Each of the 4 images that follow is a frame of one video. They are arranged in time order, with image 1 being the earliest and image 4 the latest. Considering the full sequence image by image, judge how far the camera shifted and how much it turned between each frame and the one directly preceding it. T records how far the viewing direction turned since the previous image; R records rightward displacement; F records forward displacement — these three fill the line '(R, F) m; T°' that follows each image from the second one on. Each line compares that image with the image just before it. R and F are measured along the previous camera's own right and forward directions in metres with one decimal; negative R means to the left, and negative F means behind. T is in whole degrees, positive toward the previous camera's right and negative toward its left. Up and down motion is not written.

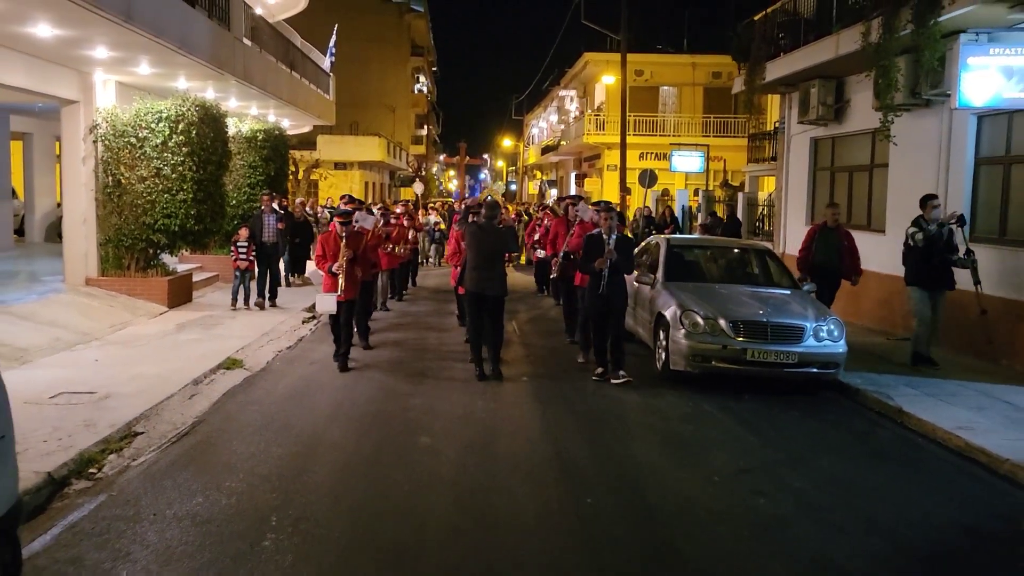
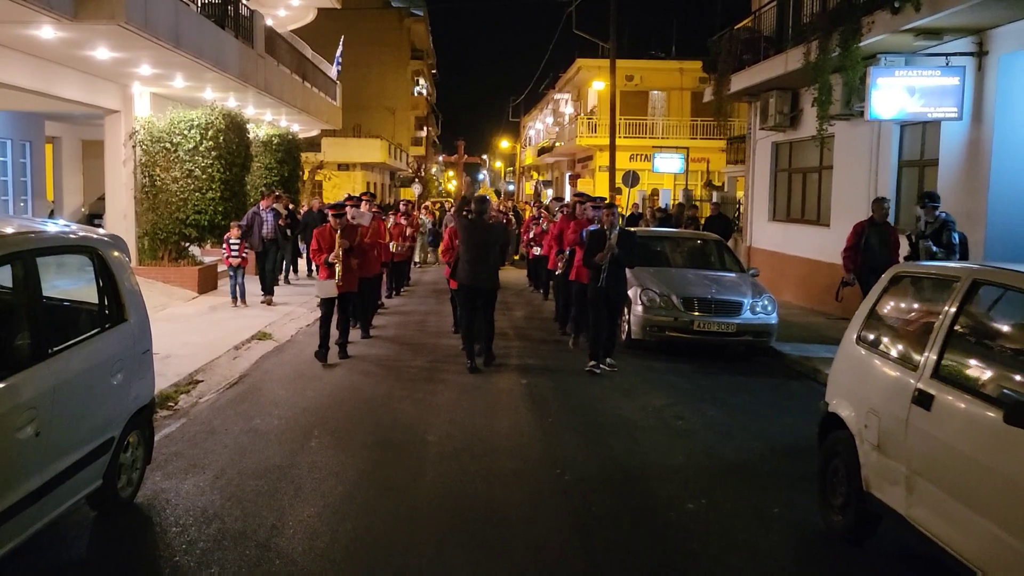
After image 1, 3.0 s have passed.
(+0.2, -1.9) m; 0°
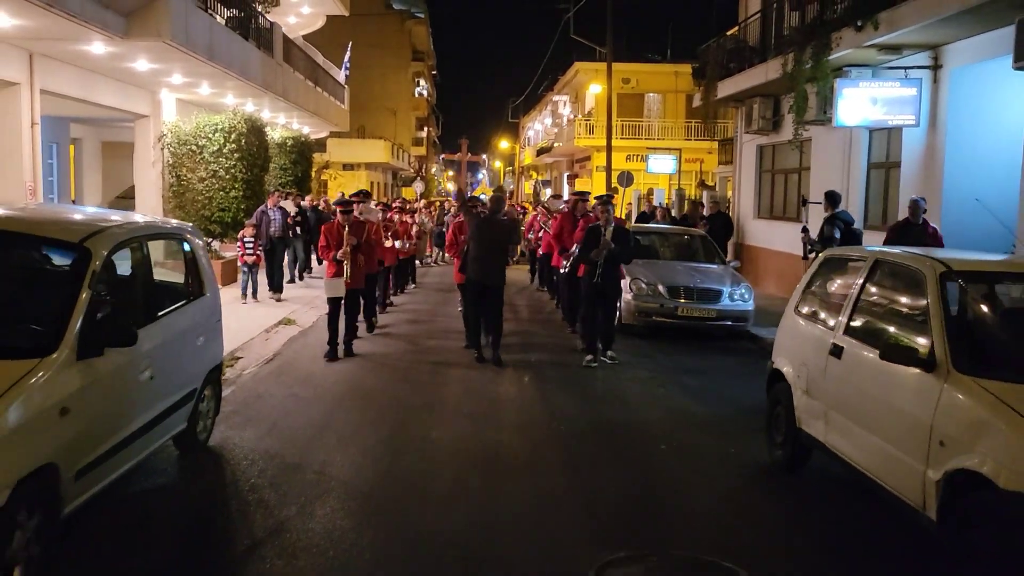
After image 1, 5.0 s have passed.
(-0.1, -1.2) m; 0°
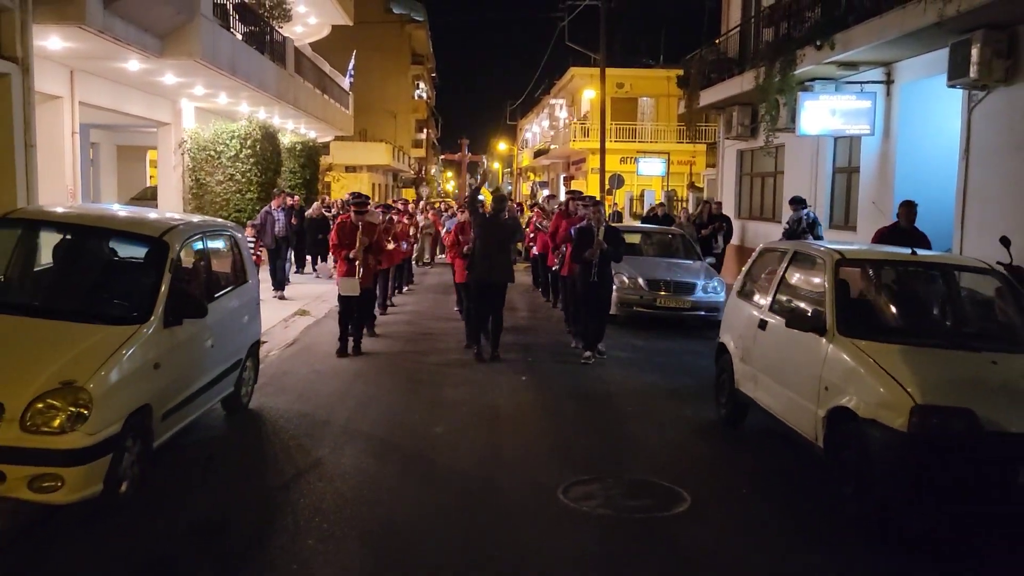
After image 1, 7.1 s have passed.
(+0.1, -1.3) m; 0°
